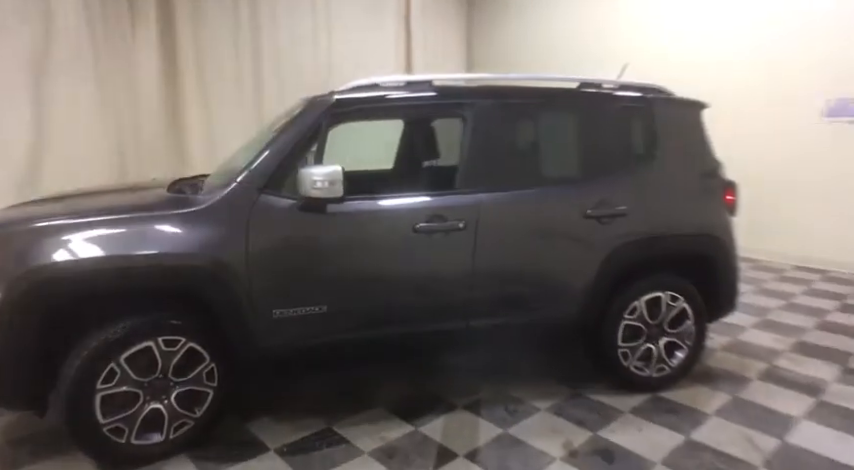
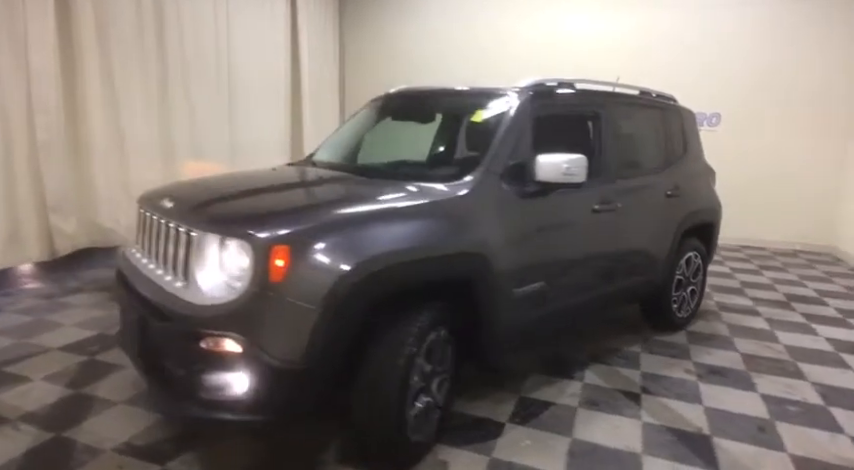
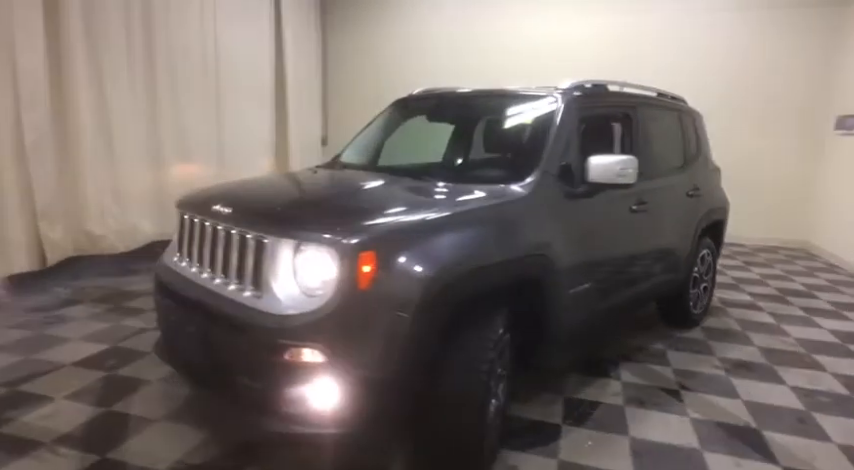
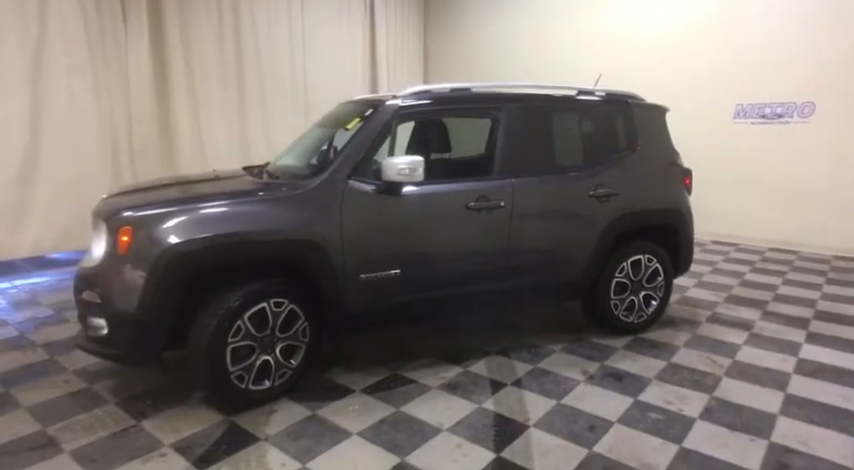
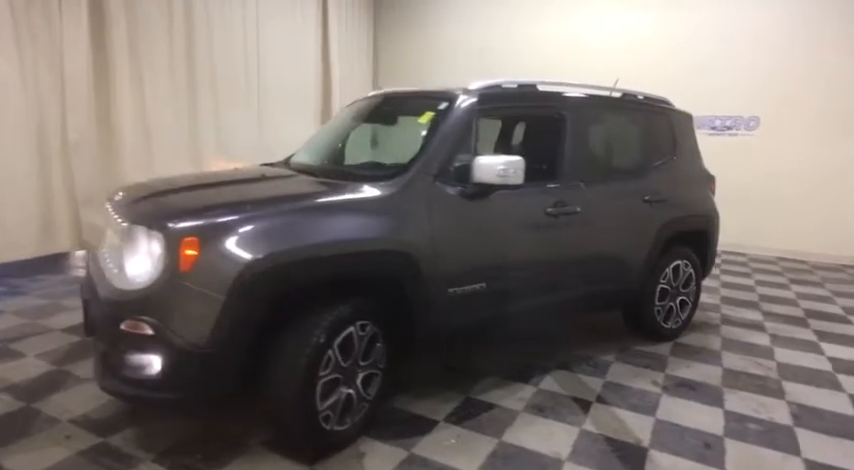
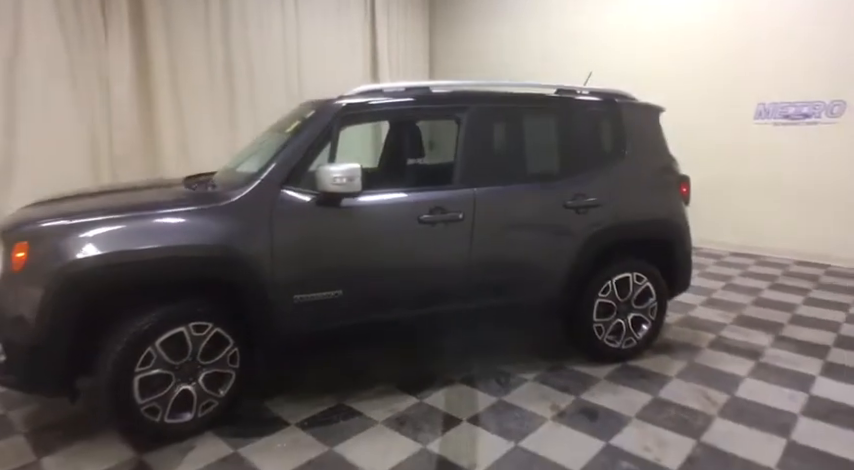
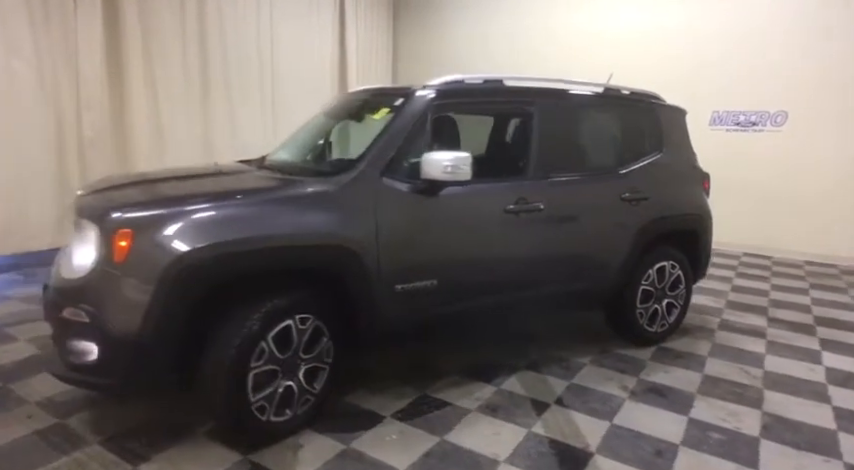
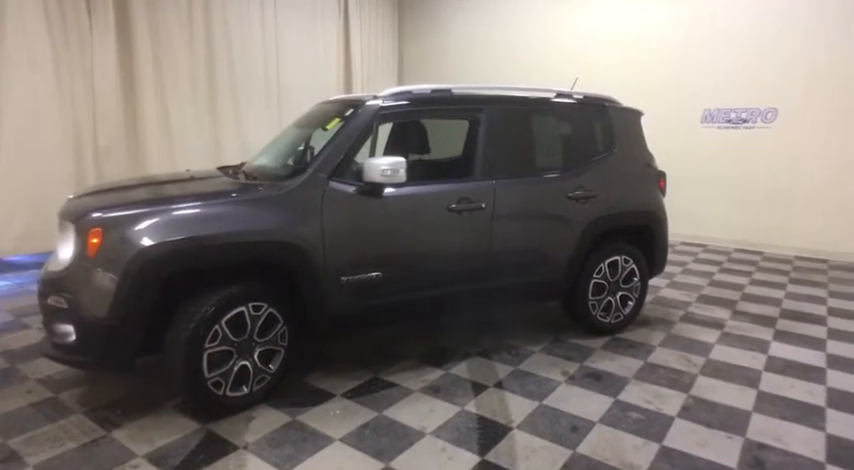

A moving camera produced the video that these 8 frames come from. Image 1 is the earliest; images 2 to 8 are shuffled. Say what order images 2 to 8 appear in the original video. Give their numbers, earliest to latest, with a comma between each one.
6, 4, 8, 7, 5, 2, 3
